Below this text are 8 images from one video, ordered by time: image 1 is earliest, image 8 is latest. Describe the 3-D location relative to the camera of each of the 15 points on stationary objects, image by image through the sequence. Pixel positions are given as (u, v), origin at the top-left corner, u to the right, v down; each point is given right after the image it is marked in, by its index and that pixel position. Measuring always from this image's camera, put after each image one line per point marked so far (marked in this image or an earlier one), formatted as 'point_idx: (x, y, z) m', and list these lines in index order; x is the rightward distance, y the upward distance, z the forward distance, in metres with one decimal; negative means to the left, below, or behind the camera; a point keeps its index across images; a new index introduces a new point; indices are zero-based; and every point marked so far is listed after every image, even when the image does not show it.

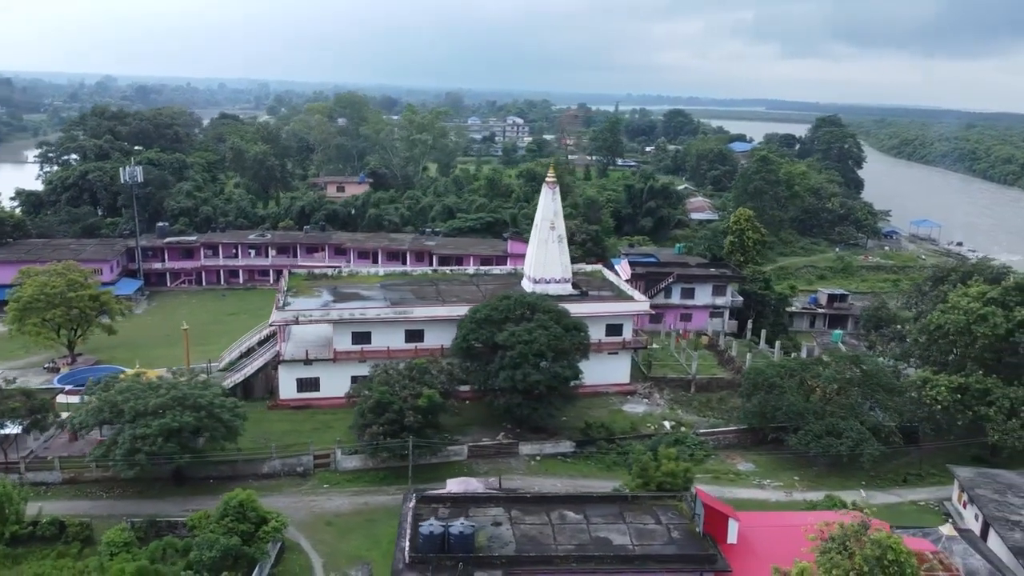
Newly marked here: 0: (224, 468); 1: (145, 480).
0: (-7.0, -4.4, +19.9) m
1: (-8.6, -4.6, +19.4) m
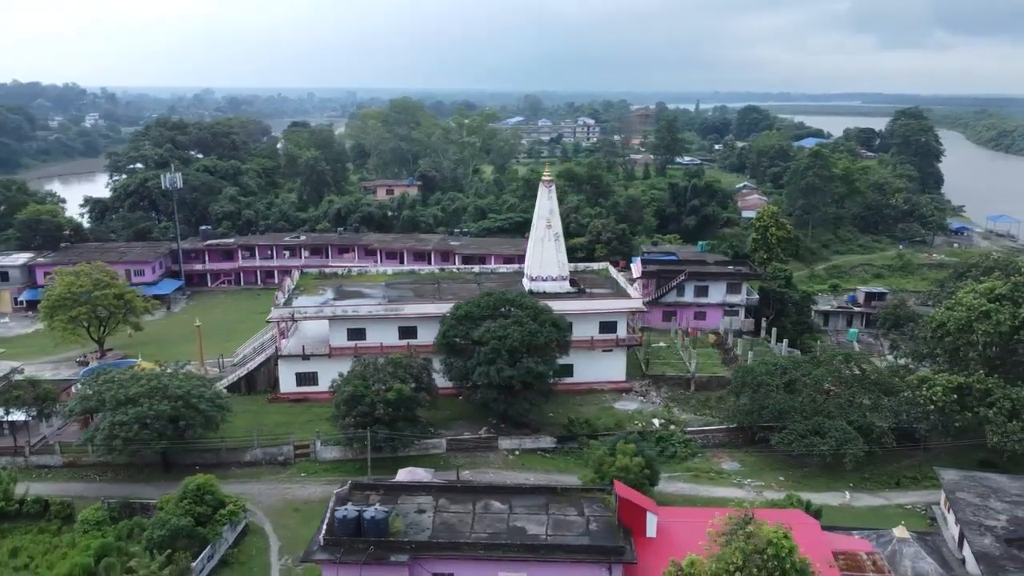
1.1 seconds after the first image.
0: (-7.8, -4.3, +21.0) m
1: (-9.5, -4.5, +20.7) m
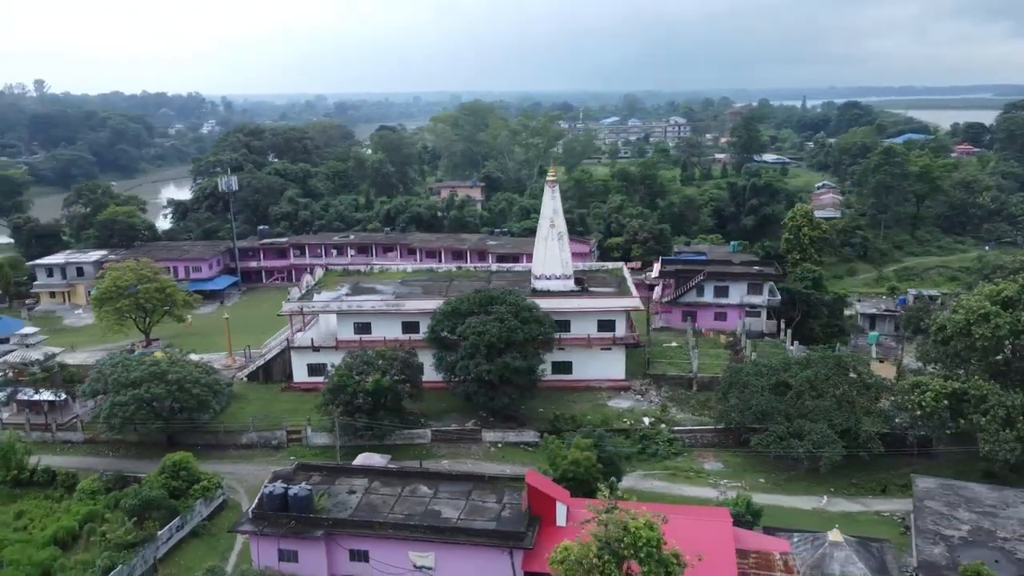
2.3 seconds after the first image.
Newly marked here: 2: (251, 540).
0: (-8.5, -4.2, +22.7) m
1: (-10.2, -4.4, +22.6) m
2: (-4.8, -4.7, +15.0) m
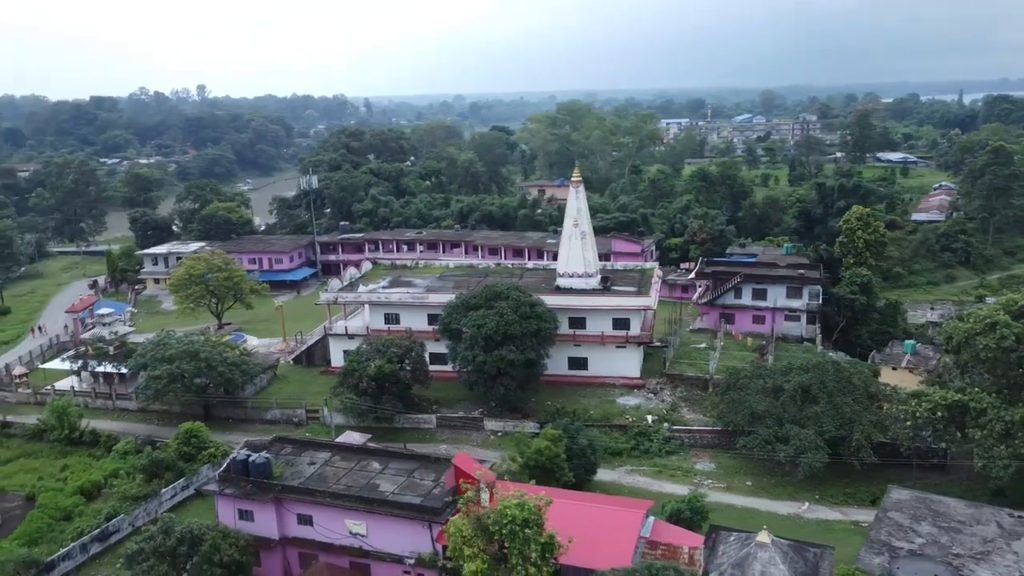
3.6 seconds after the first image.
0: (-8.5, -3.9, +25.2) m
1: (-10.2, -4.0, +25.4) m
2: (-6.2, -4.4, +17.0) m
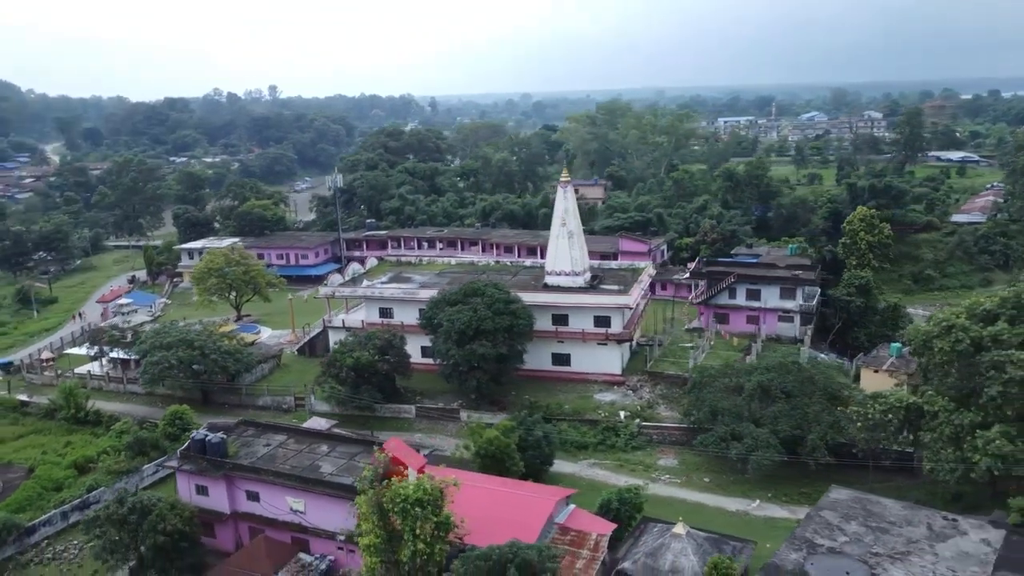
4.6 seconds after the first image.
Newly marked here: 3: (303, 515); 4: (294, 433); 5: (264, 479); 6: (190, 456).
0: (-9.2, -3.6, +26.8) m
1: (-10.9, -3.7, +27.2) m
2: (-7.6, -4.3, +18.5) m
3: (-4.5, -4.8, +17.3) m
4: (-5.2, -3.5, +19.5) m
5: (-5.3, -4.1, +17.4) m
6: (-7.3, -3.8, +18.3) m
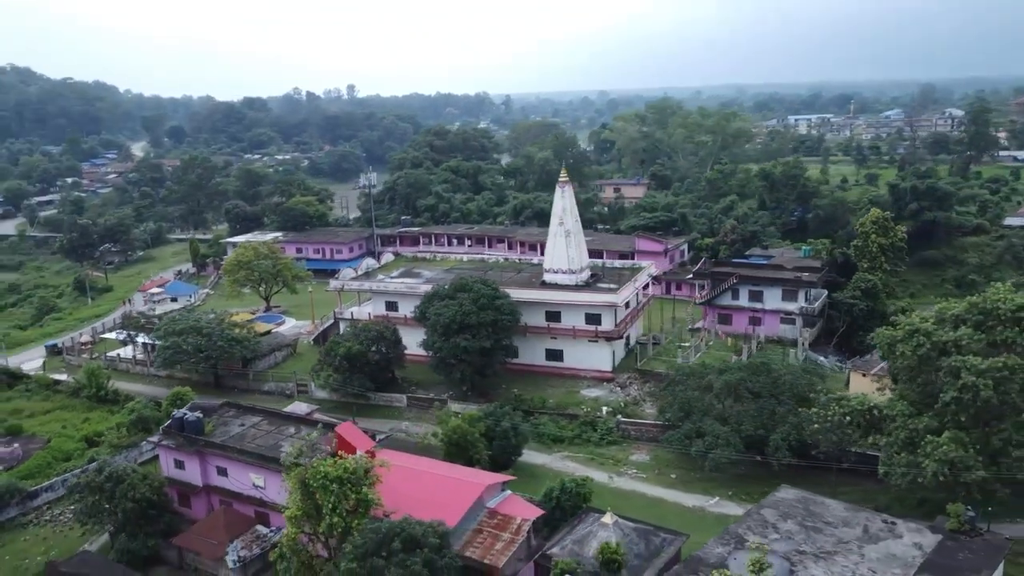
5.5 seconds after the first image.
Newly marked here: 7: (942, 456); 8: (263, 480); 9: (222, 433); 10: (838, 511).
0: (-9.5, -3.3, +28.6) m
1: (-11.1, -3.4, +29.1) m
2: (-8.7, -4.0, +20.1) m
3: (-5.7, -4.7, +18.6) m
4: (-6.3, -3.3, +21.0) m
5: (-6.6, -3.9, +18.9) m
6: (-8.4, -3.6, +20.0) m
7: (+9.6, -3.7, +18.0) m
8: (-5.7, -4.4, +18.6) m
9: (-7.1, -3.6, +19.9) m
10: (+7.3, -5.0, +18.2) m
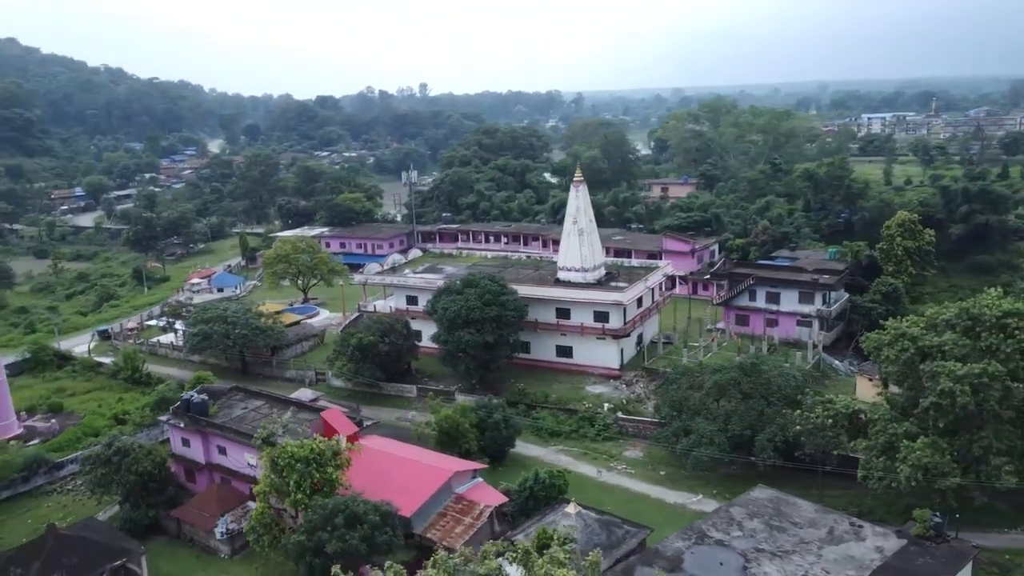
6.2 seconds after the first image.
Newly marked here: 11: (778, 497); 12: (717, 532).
0: (-9.1, -3.0, +30.1) m
1: (-10.7, -3.1, +30.8) m
2: (-9.1, -3.7, +21.6) m
3: (-6.3, -4.4, +19.9) m
4: (-6.6, -3.1, +22.2) m
5: (-7.1, -3.7, +20.2) m
6: (-8.8, -3.3, +21.4) m
7: (+8.9, -3.8, +17.9) m
8: (-6.3, -4.2, +19.8) m
9: (-7.5, -3.3, +21.3) m
10: (+6.6, -5.0, +18.3) m
11: (+6.2, -4.9, +19.0) m
12: (+4.5, -5.3, +17.6) m
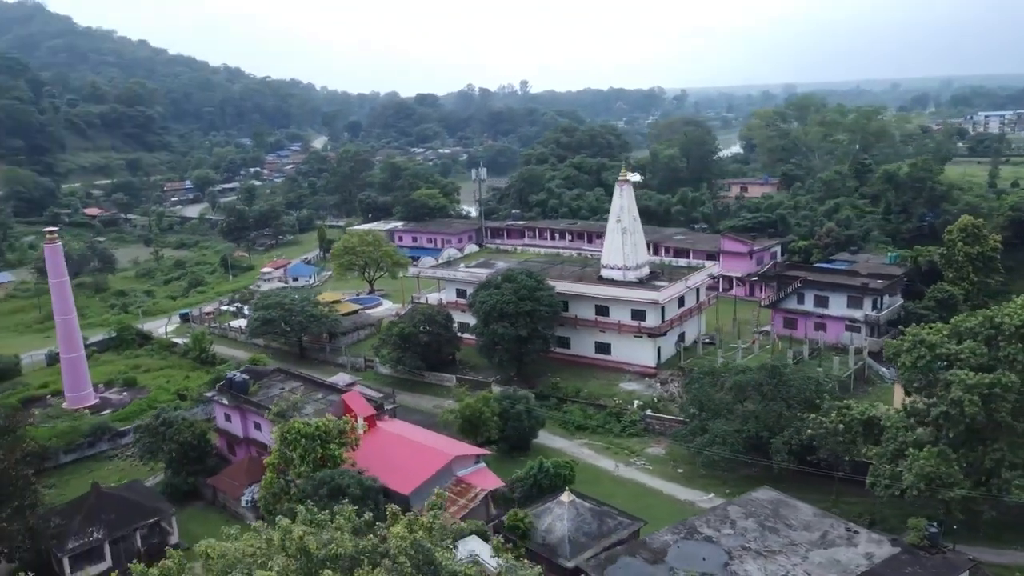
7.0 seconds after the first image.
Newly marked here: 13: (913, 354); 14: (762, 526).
0: (-7.5, -2.7, +31.9) m
1: (-9.0, -2.6, +32.8) m
2: (-8.6, -3.4, +23.5) m
3: (-6.0, -4.1, +21.4) m
4: (-6.0, -2.7, +23.8) m
5: (-6.8, -3.4, +21.8) m
6: (-8.3, -2.9, +23.3) m
7: (+8.8, -3.9, +17.6) m
8: (-6.0, -3.9, +21.3) m
9: (-7.0, -3.0, +23.0) m
10: (+6.6, -5.1, +18.2) m
11: (+6.3, -4.9, +19.0) m
12: (+4.4, -5.3, +17.8) m
13: (+9.6, -1.6, +19.4) m
14: (+5.6, -5.2, +17.8) m
